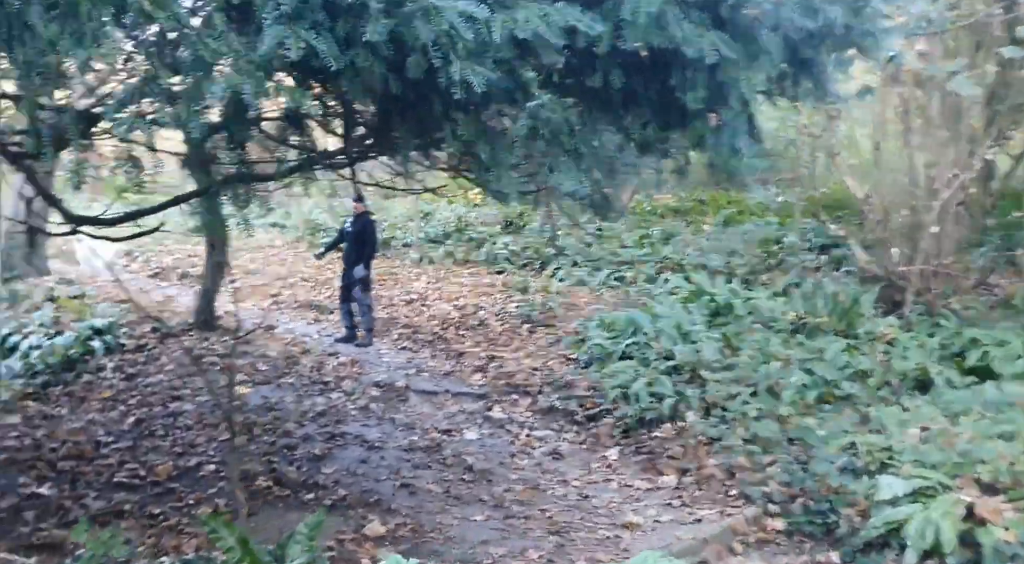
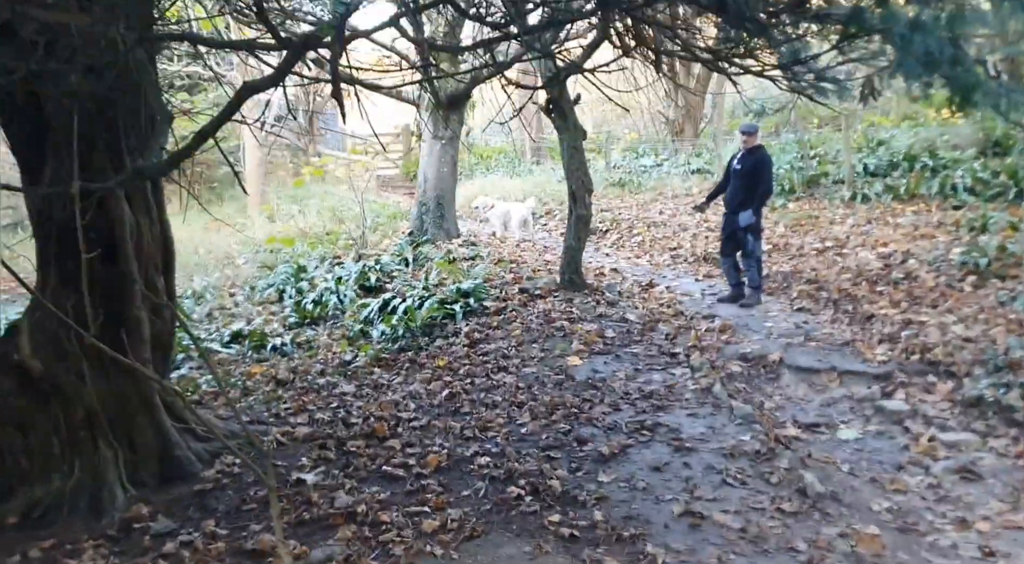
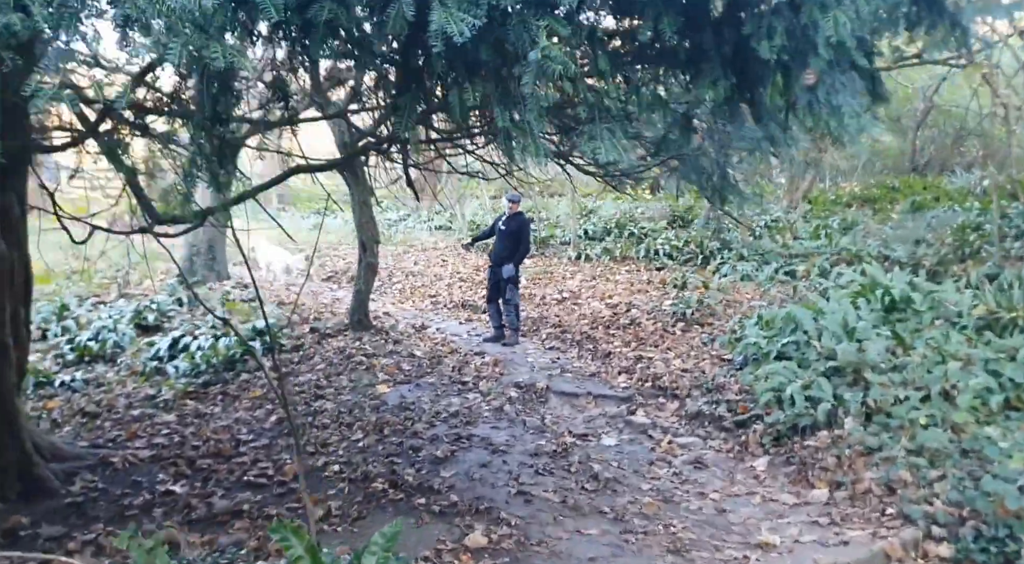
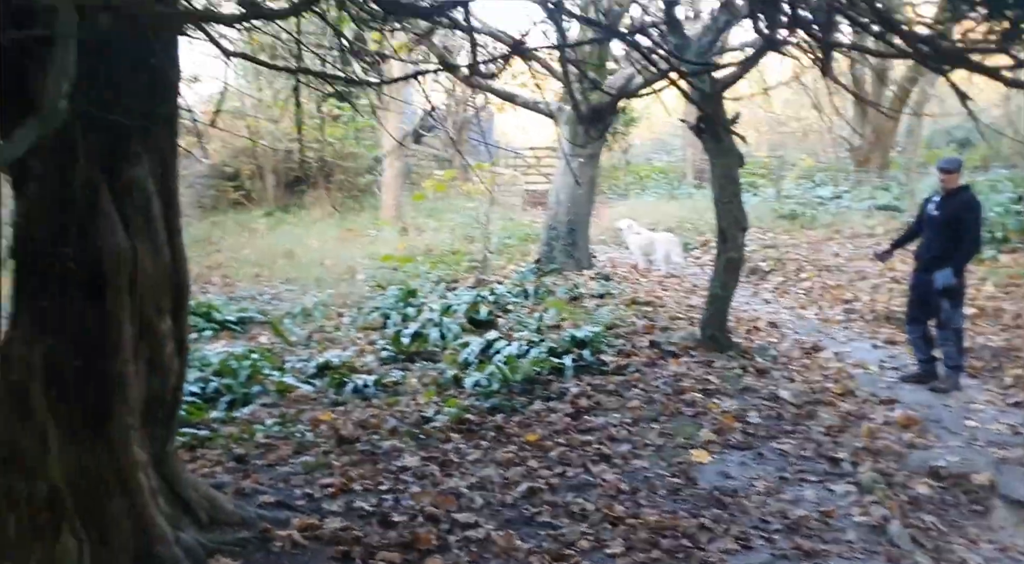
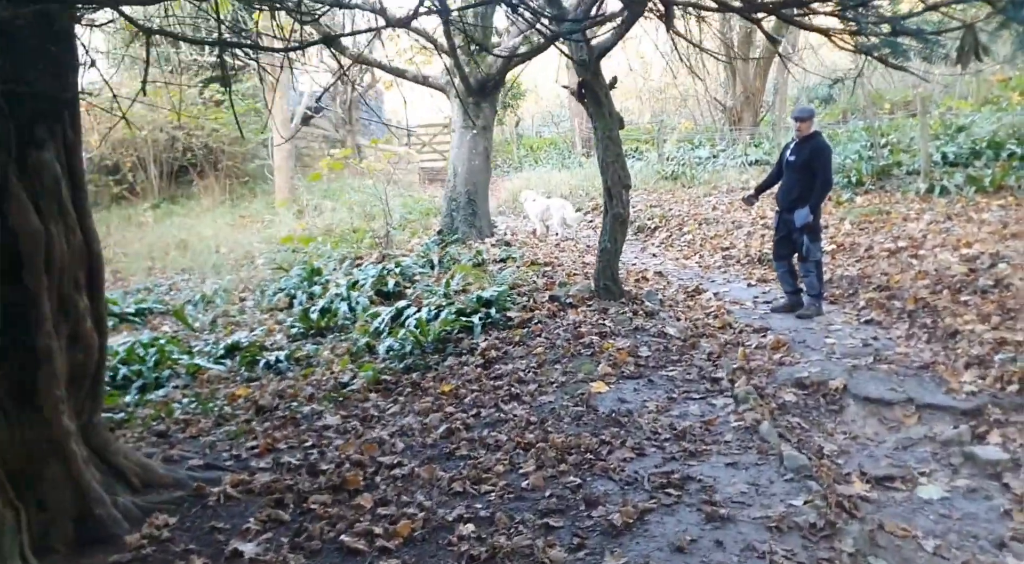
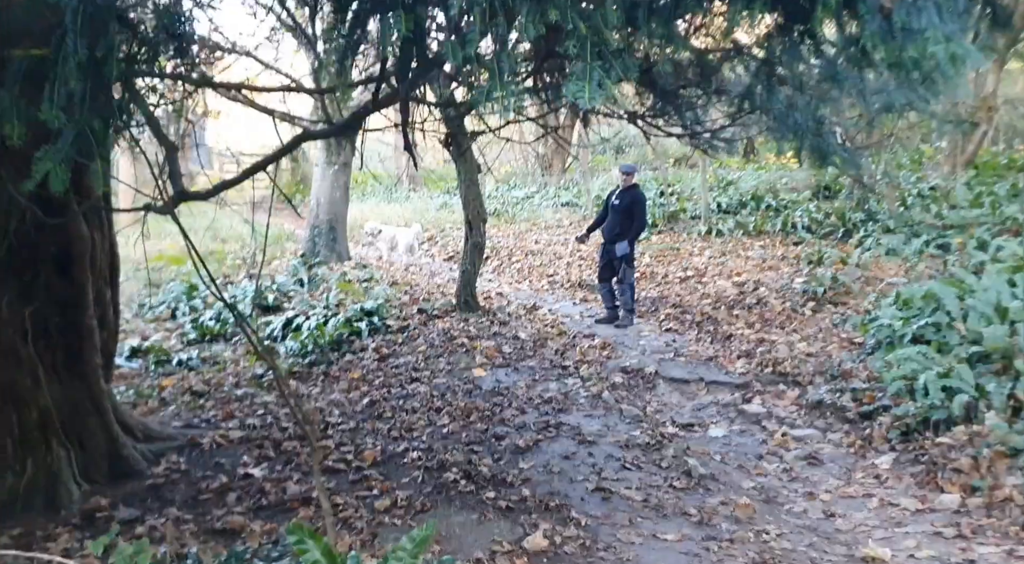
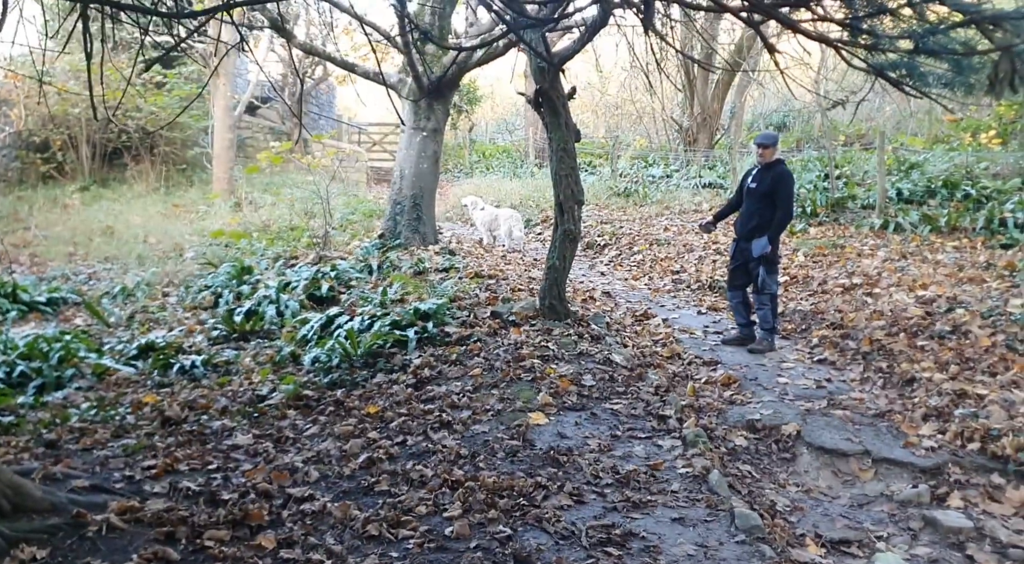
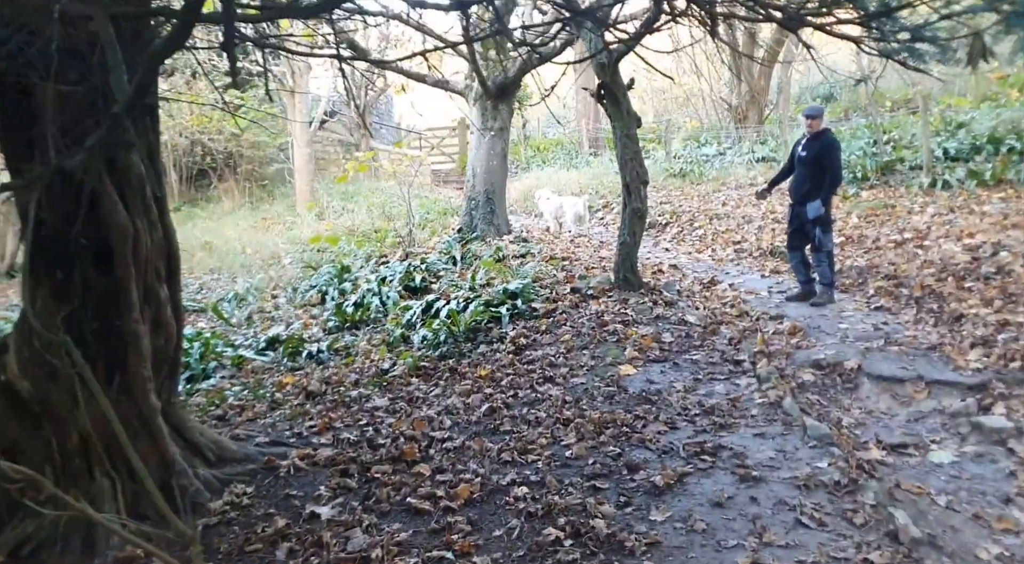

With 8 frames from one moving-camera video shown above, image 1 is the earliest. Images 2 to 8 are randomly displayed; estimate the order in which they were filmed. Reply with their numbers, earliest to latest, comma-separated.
3, 6, 2, 8, 5, 7, 4
